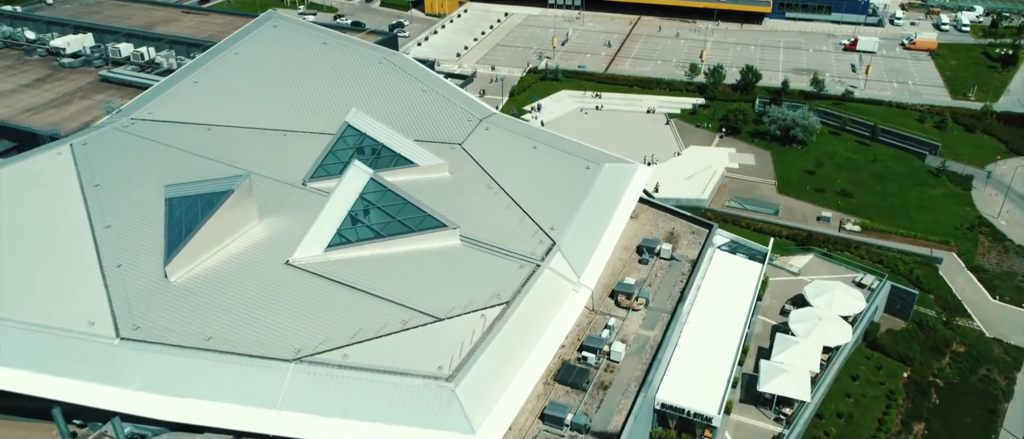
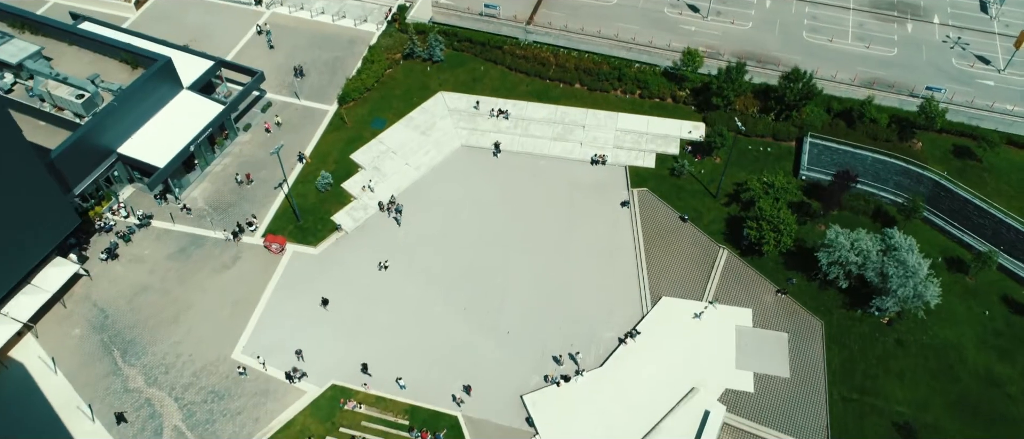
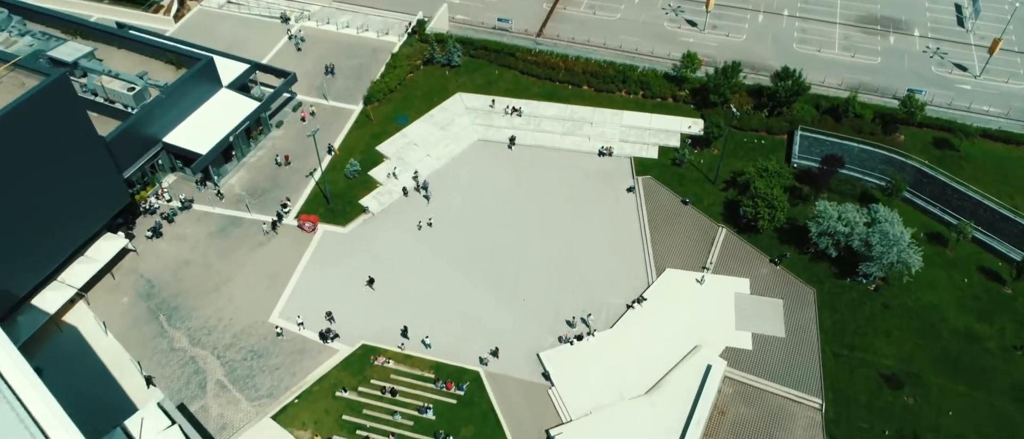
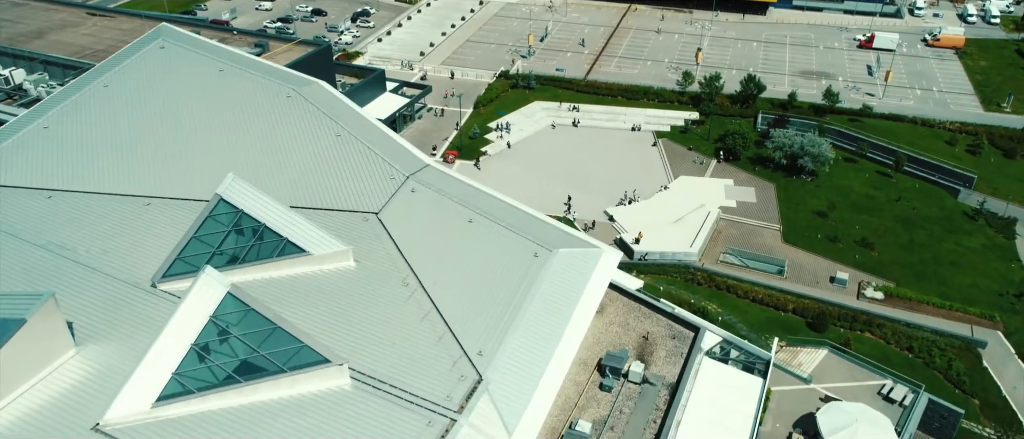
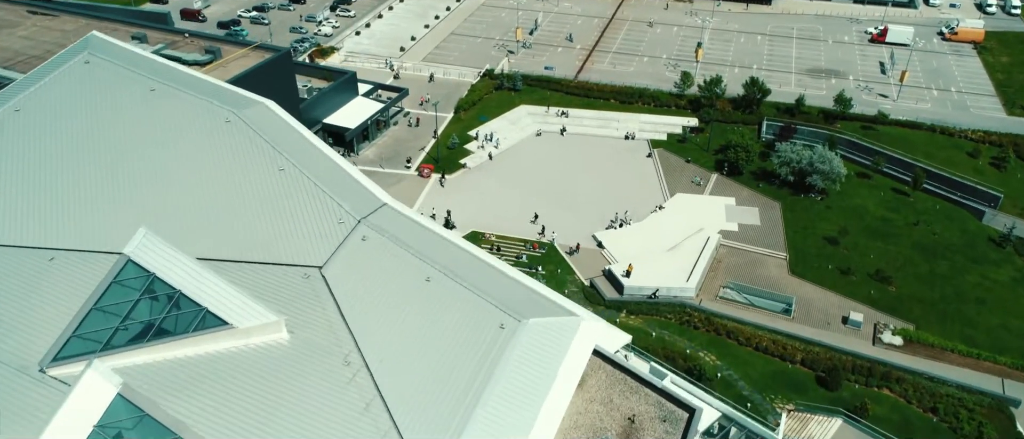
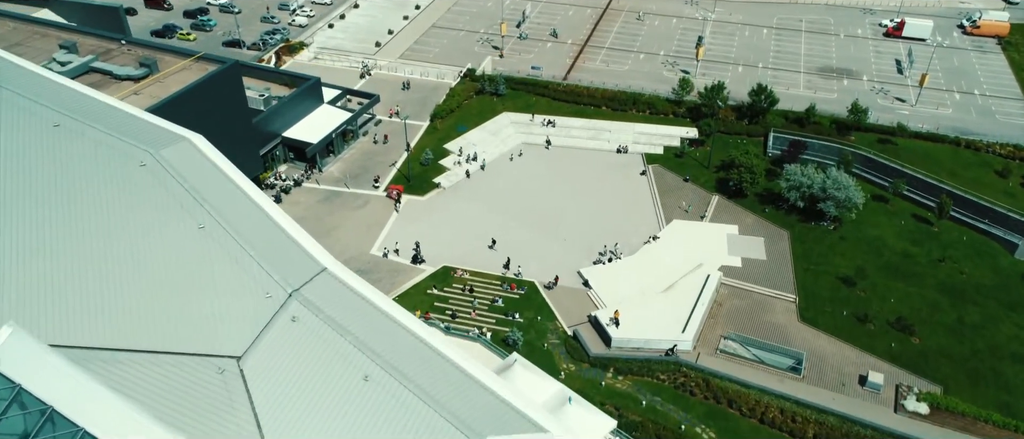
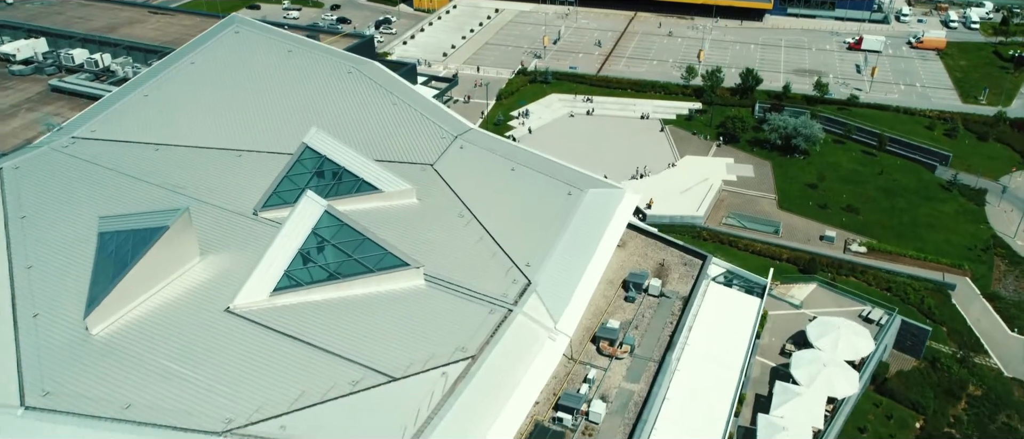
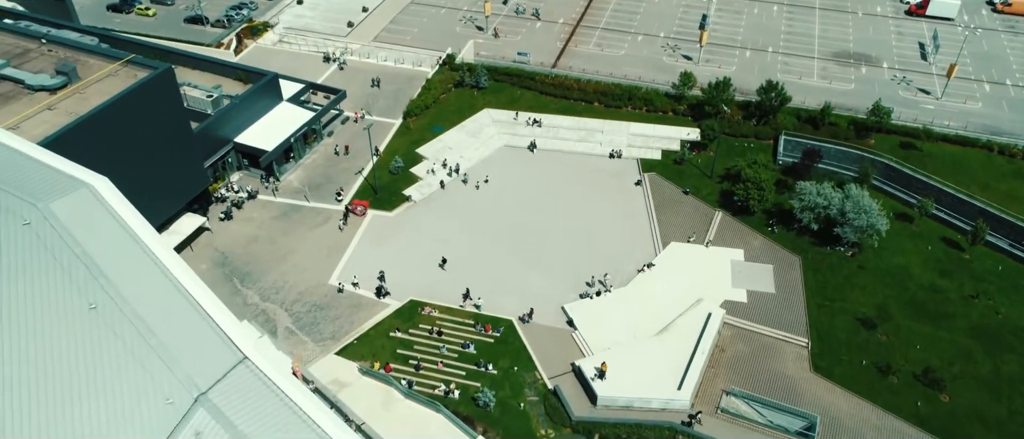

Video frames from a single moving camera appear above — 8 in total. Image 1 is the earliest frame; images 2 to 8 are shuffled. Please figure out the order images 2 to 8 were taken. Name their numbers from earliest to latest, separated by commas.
7, 4, 5, 6, 8, 3, 2
